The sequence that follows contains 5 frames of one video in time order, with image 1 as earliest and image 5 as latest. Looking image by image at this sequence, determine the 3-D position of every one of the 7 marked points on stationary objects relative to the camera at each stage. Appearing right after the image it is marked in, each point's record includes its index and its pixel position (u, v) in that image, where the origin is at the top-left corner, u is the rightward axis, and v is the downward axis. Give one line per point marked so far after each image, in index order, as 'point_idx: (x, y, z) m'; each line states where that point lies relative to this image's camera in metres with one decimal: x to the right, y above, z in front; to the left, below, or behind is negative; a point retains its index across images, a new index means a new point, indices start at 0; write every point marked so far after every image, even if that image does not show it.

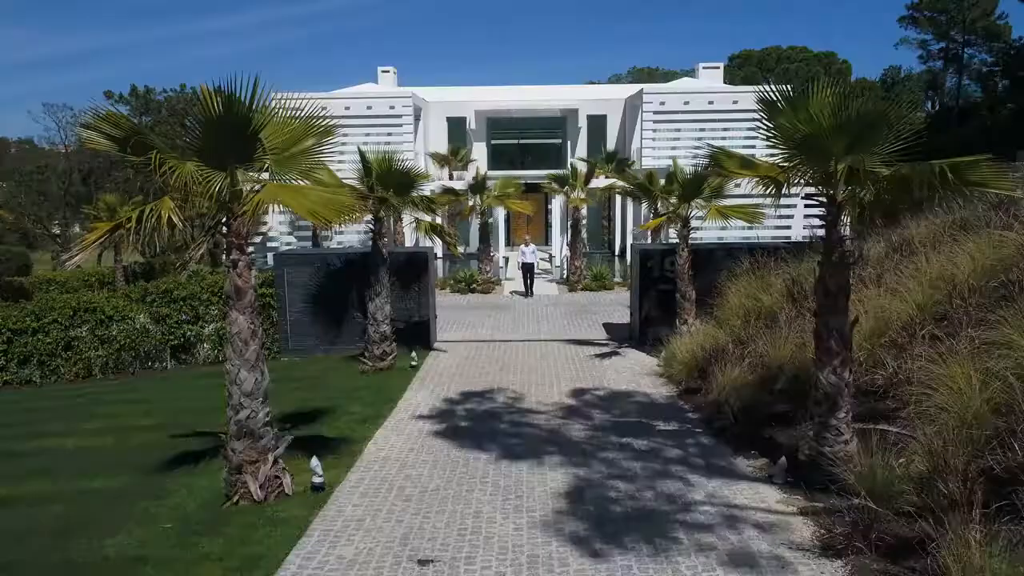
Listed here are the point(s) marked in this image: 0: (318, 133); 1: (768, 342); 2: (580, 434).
0: (-2.0, +1.6, +6.5) m
1: (+3.6, -0.8, +8.8) m
2: (+0.9, -1.9, +7.9) m
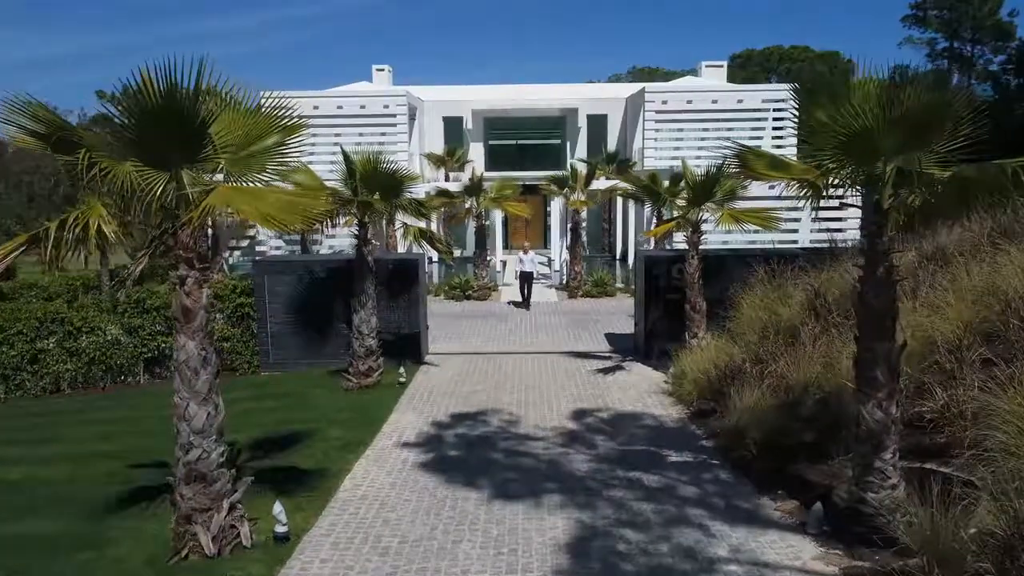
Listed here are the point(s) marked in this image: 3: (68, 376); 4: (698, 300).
0: (-2.1, +1.4, +5.6) m
1: (+3.5, -1.0, +7.9) m
2: (+0.8, -2.0, +7.1) m
3: (-8.7, -1.7, +12.2) m
4: (+3.1, -0.2, +10.3) m
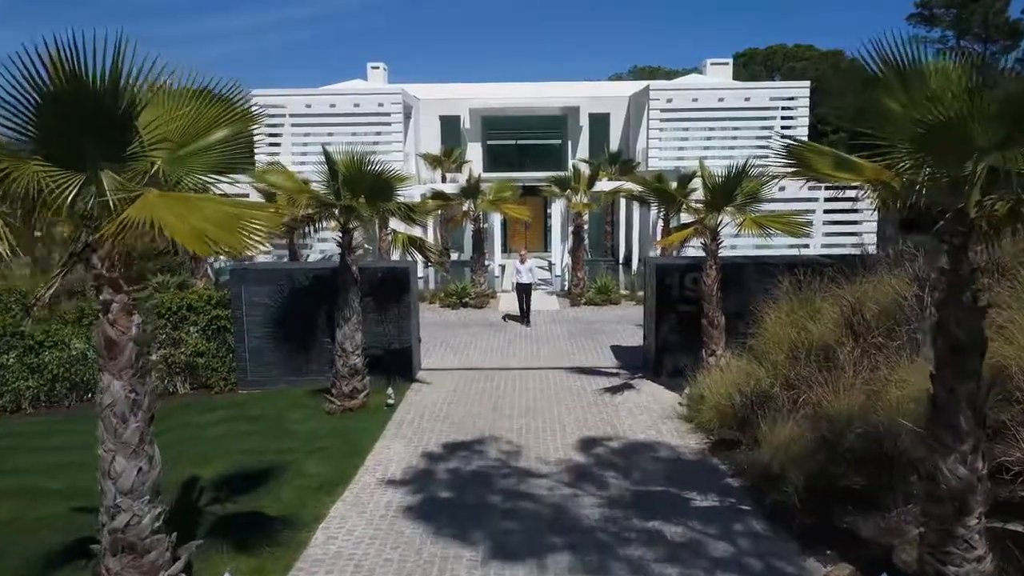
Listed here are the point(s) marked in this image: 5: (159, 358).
0: (-2.1, +1.3, +4.7) m
1: (+3.5, -1.1, +7.0) m
2: (+0.8, -2.2, +6.1) m
3: (-8.7, -1.9, +11.3) m
4: (+3.1, -0.4, +9.3) m
5: (-6.3, -1.3, +11.1) m
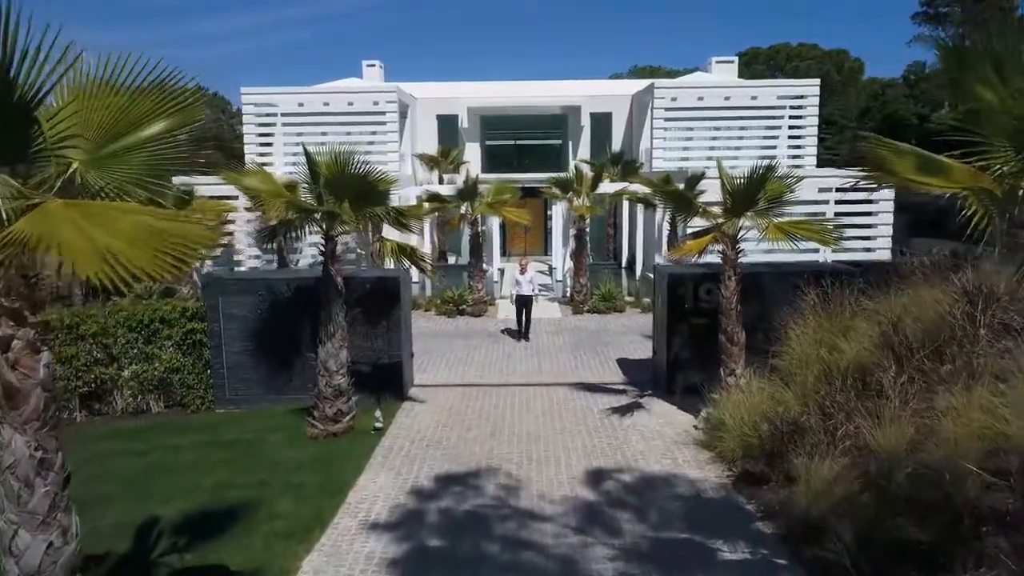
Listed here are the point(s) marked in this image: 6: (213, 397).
0: (-2.1, +1.1, +3.8) m
1: (+3.5, -1.3, +6.2) m
2: (+0.8, -2.4, +5.3) m
3: (-8.7, -2.1, +10.4) m
4: (+3.0, -0.6, +8.5) m
5: (-6.3, -1.4, +10.2) m
6: (-5.0, -1.8, +10.4) m
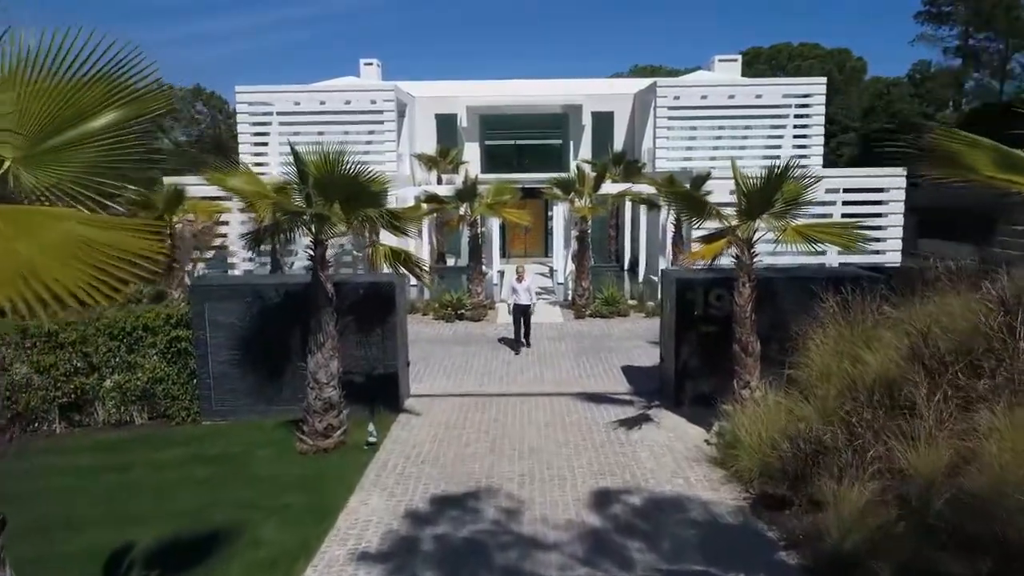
0: (-2.0, +1.0, +3.3) m
1: (+3.5, -1.4, +5.7) m
2: (+0.8, -2.5, +4.8) m
3: (-8.7, -2.2, +9.9) m
4: (+3.1, -0.7, +8.0) m
5: (-6.3, -1.5, +9.7) m
6: (-5.0, -1.9, +9.9) m
